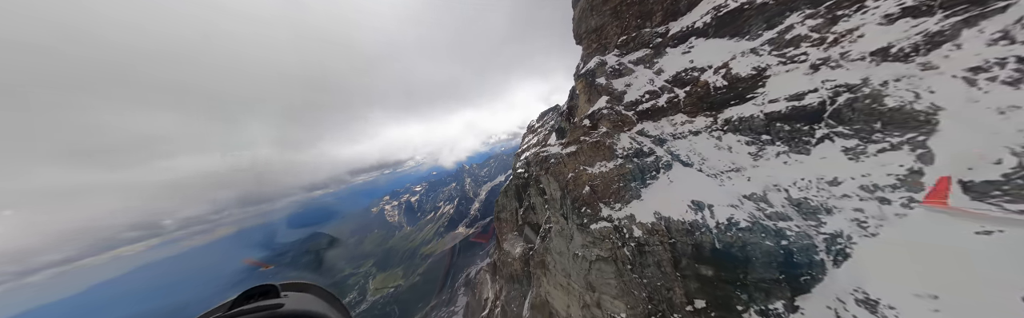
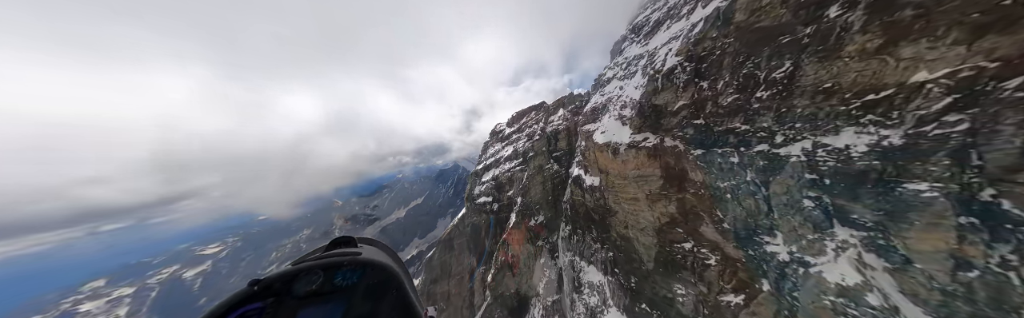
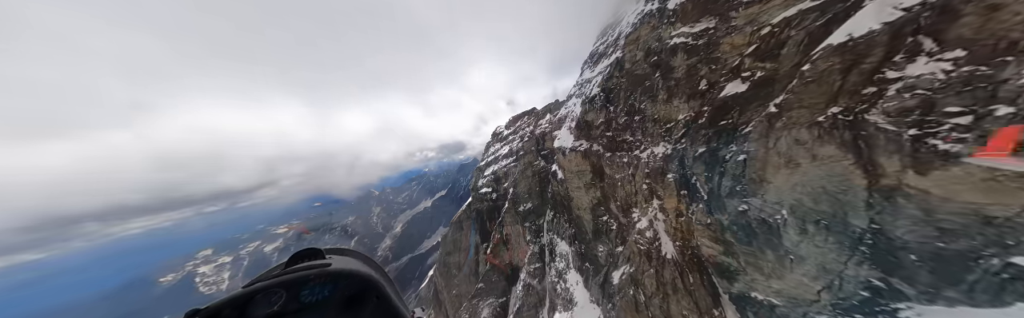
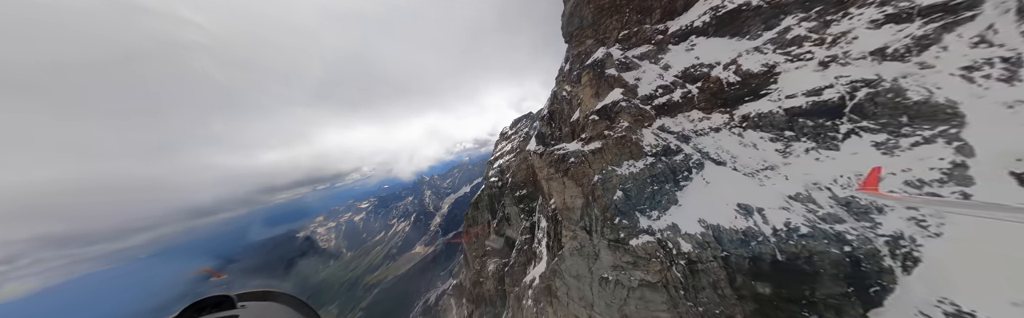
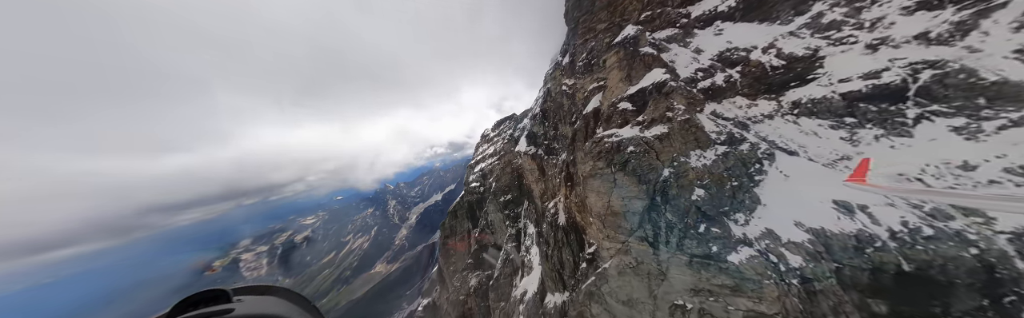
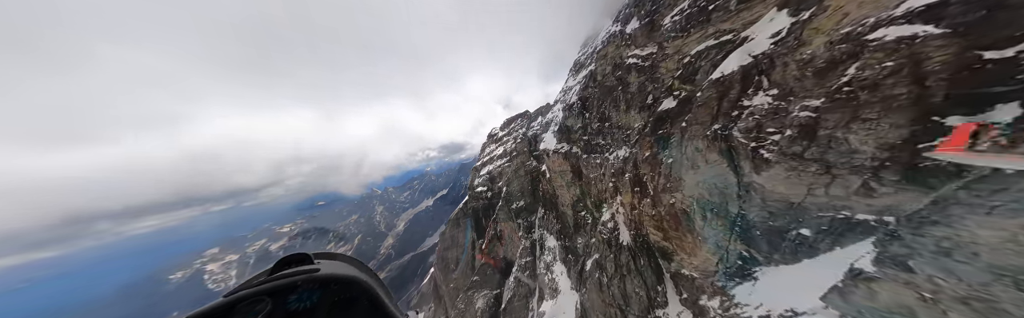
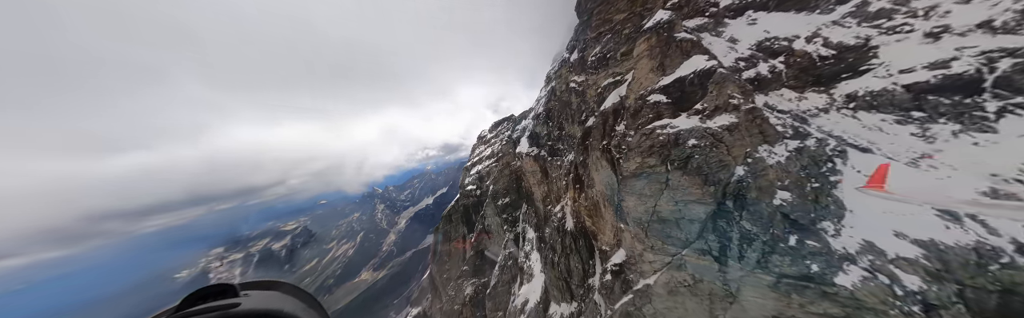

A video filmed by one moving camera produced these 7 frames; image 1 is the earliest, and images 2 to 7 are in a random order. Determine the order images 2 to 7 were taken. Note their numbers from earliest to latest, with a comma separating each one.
4, 5, 7, 6, 3, 2
